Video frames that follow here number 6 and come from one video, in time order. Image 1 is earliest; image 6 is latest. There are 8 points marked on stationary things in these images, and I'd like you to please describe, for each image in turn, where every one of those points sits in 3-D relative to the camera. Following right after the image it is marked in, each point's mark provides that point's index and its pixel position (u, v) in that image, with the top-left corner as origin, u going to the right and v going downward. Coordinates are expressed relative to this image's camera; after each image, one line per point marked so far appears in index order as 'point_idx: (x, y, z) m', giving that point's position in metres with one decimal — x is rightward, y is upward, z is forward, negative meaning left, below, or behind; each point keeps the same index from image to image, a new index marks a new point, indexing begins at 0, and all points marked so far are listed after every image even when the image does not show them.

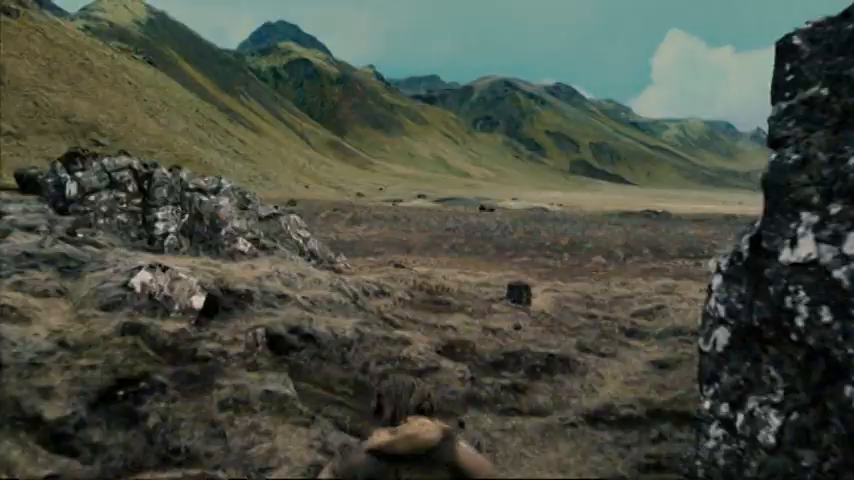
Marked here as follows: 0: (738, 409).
0: (+3.7, -2.0, +9.9) m
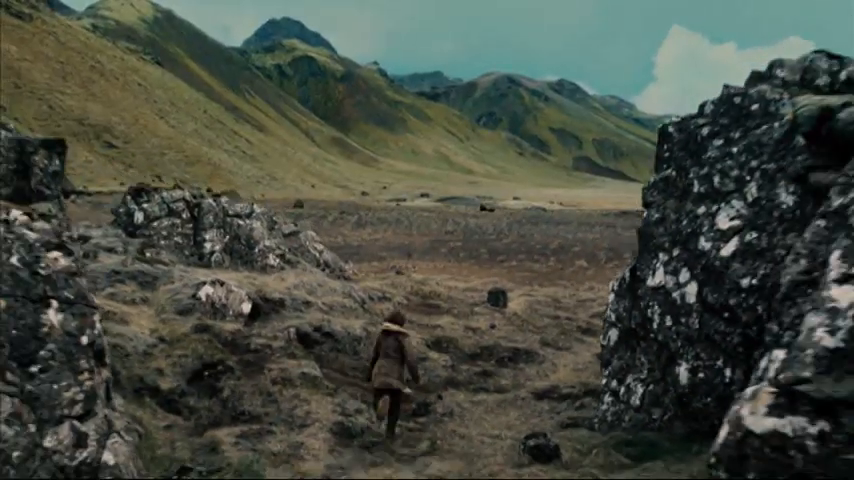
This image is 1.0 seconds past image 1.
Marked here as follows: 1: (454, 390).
0: (+3.5, -2.5, +14.9) m
1: (+0.6, -3.3, +18.8) m
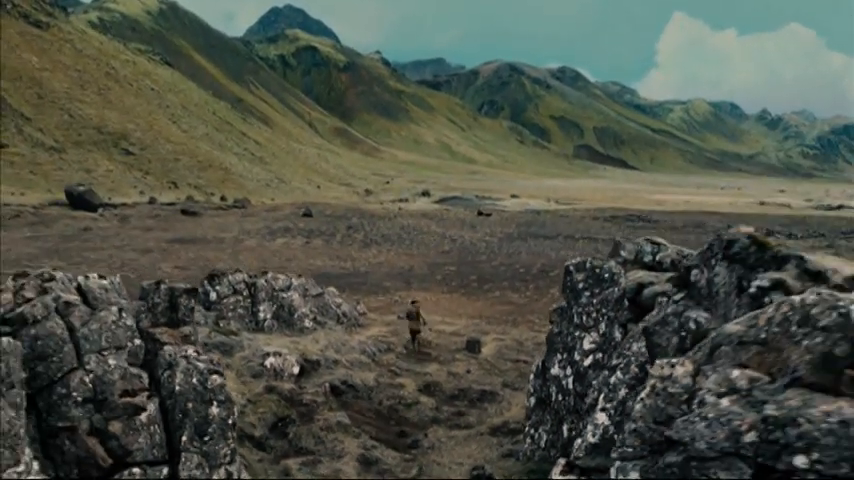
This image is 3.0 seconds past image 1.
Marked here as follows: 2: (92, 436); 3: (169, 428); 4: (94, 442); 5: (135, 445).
0: (+3.2, -5.6, +24.4) m
1: (+0.3, -6.4, +28.4) m
2: (-7.5, -4.4, +18.6) m
3: (-6.2, -4.5, +19.9) m
4: (-7.4, -4.5, +18.5) m
5: (-6.6, -4.7, +18.9) m
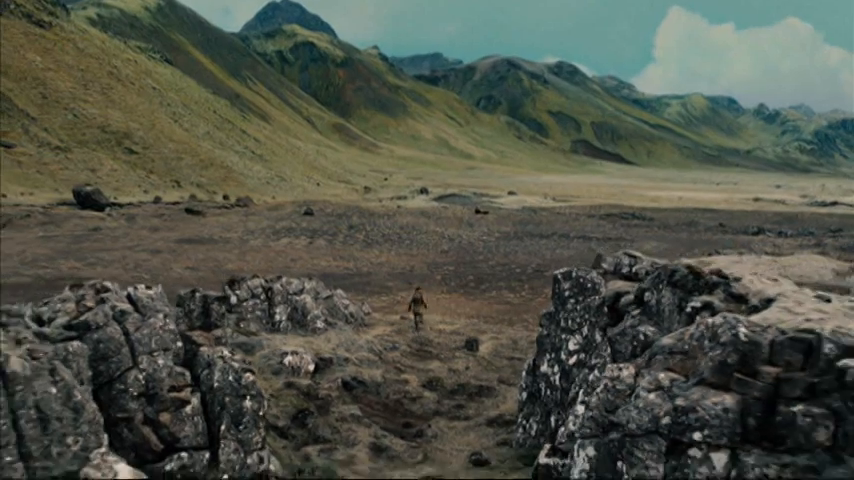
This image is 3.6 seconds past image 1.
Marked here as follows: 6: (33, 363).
0: (+3.3, -6.0, +27.6) m
1: (+0.5, -6.8, +31.5) m
2: (-7.4, -4.9, +21.7) m
3: (-6.1, -5.0, +23.0) m
4: (-7.3, -5.0, +21.6) m
5: (-6.5, -5.1, +22.0) m
6: (-8.0, -2.5, +16.9) m
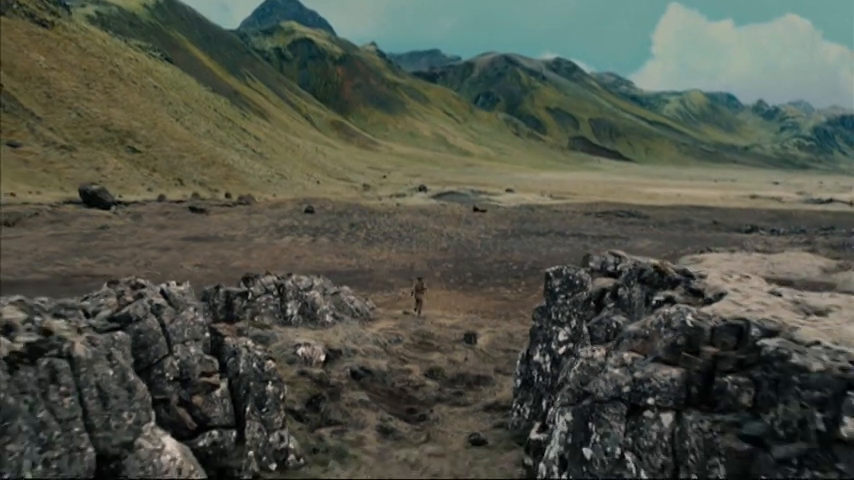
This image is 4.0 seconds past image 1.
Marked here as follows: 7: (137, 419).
0: (+3.4, -6.1, +30.2) m
1: (+0.6, -6.8, +34.2) m
2: (-7.2, -4.9, +24.3) m
3: (-5.9, -5.0, +25.6) m
4: (-7.2, -5.0, +24.2) m
5: (-6.4, -5.2, +24.7) m
6: (-7.9, -2.6, +19.5) m
7: (-6.8, -4.2, +19.3) m
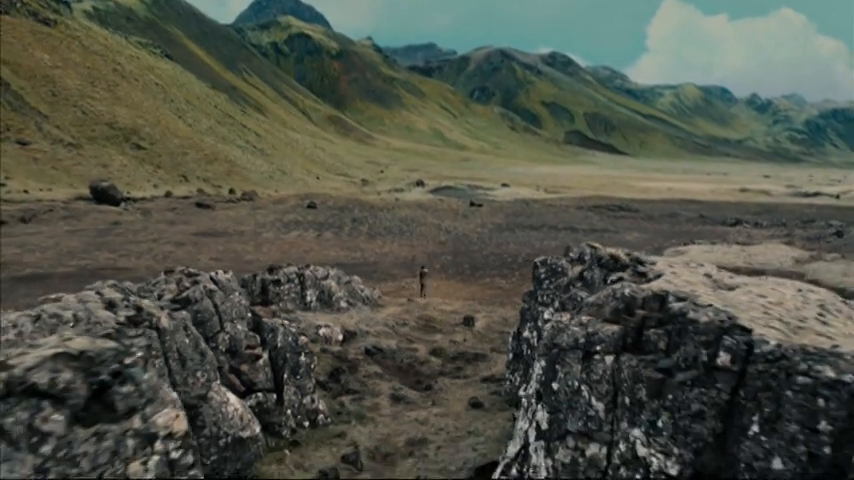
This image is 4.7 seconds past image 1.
0: (+3.6, -5.8, +35.5) m
1: (+0.8, -6.5, +39.5) m
2: (-7.0, -4.8, +29.6) m
3: (-5.7, -4.8, +30.9) m
4: (-6.9, -4.9, +29.5) m
5: (-6.1, -5.0, +29.9) m
6: (-7.6, -2.4, +24.8) m
7: (-6.5, -4.1, +24.5) m
